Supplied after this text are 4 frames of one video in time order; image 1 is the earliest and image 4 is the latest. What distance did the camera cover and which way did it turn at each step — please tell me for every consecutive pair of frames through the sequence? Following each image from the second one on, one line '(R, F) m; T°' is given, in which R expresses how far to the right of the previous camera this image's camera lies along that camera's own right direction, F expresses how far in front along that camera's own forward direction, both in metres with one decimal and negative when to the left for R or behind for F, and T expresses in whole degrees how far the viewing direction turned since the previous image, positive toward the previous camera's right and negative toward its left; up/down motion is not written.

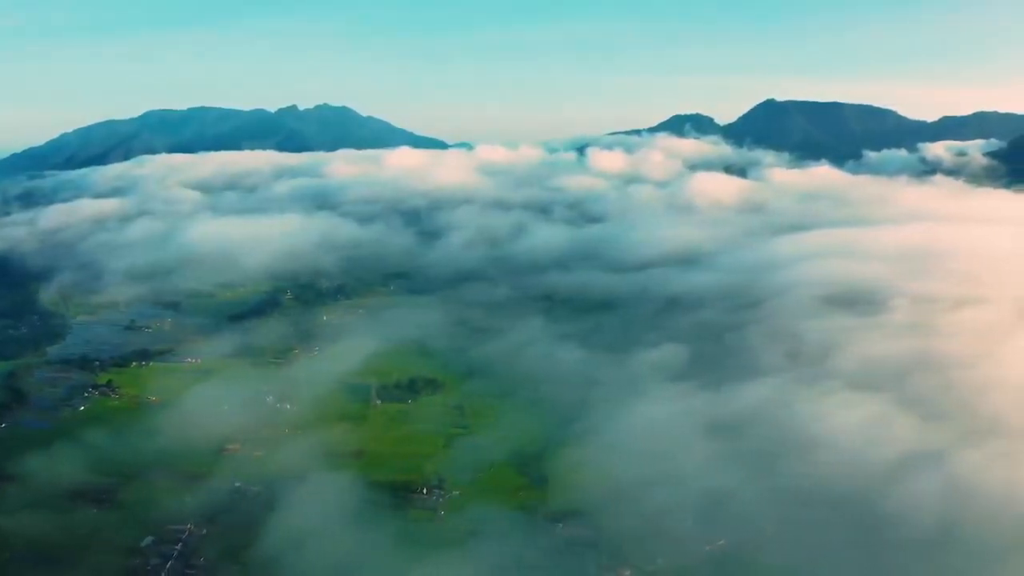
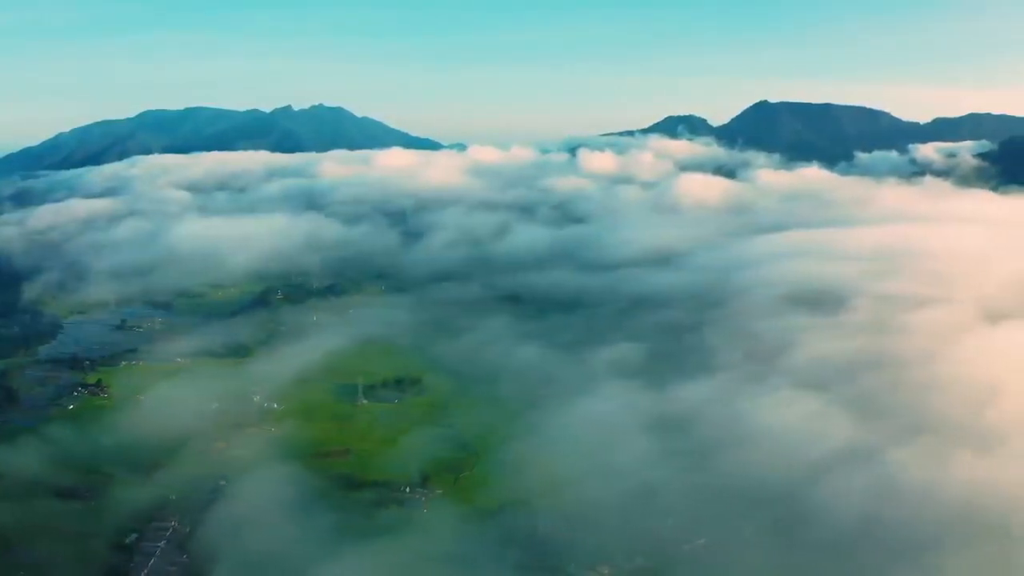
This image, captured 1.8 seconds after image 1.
(+3.6, -1.7) m; 0°
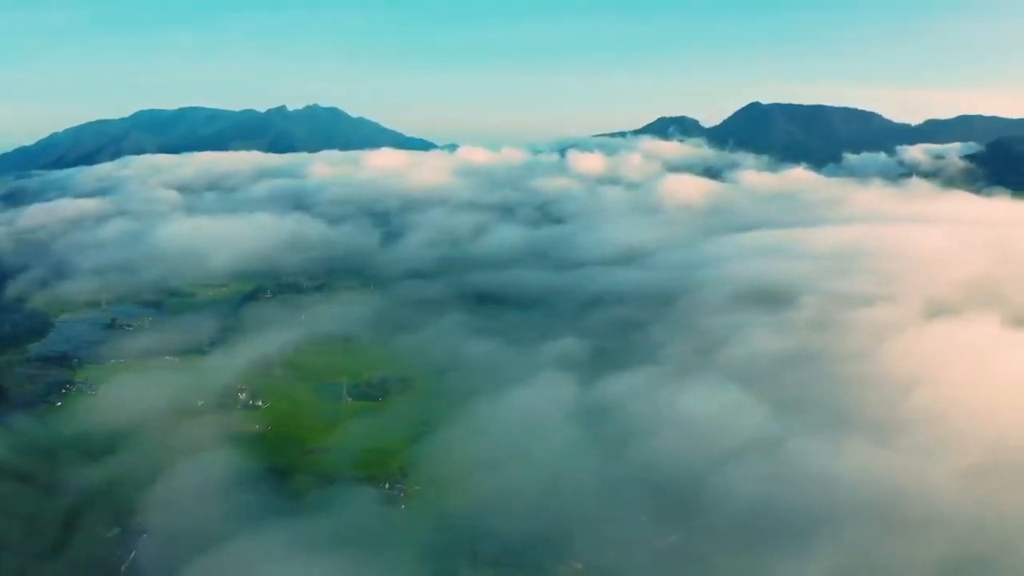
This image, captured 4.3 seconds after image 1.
(+4.6, -3.0) m; 0°
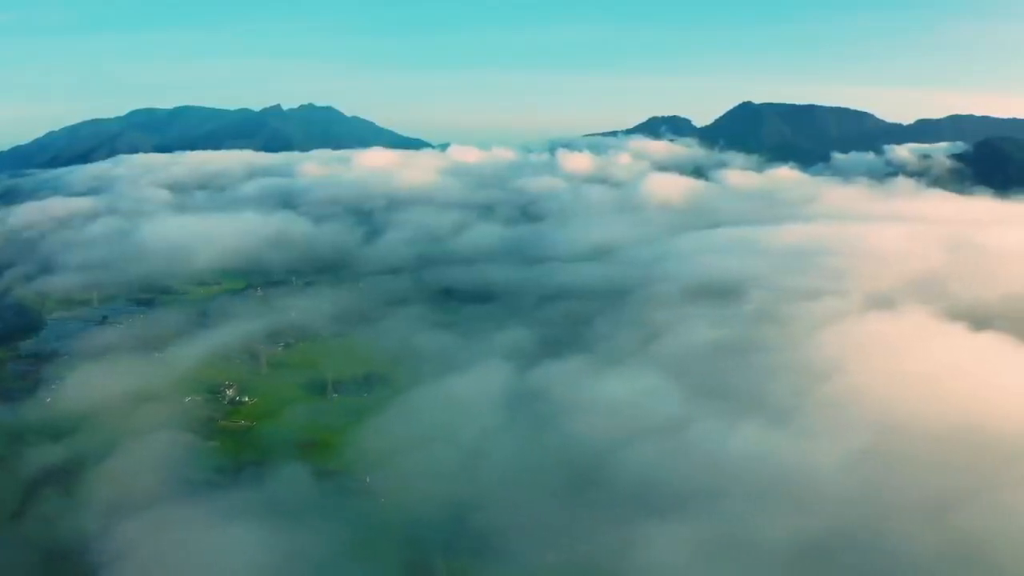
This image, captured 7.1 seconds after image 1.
(+4.8, -3.8) m; 0°
